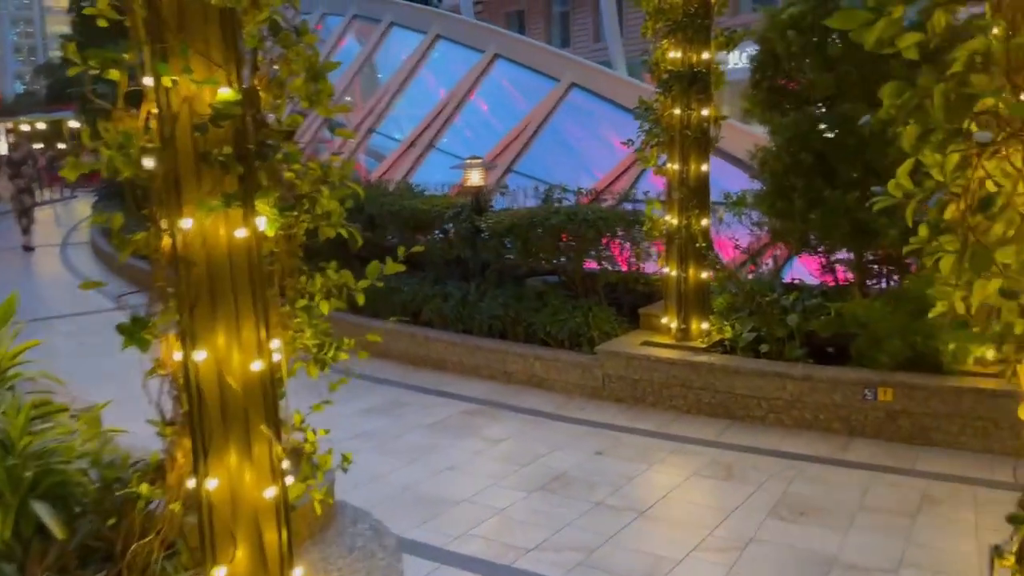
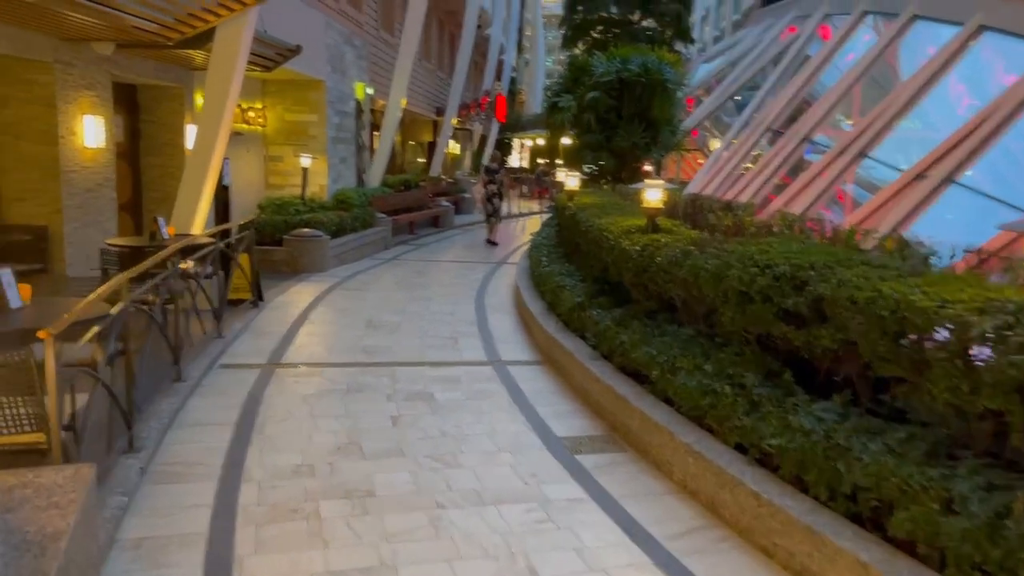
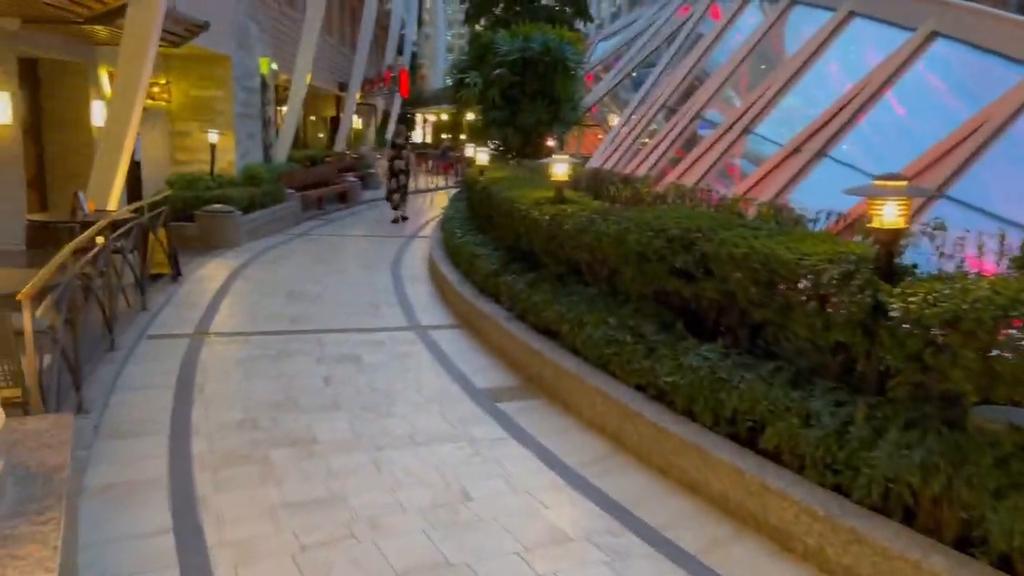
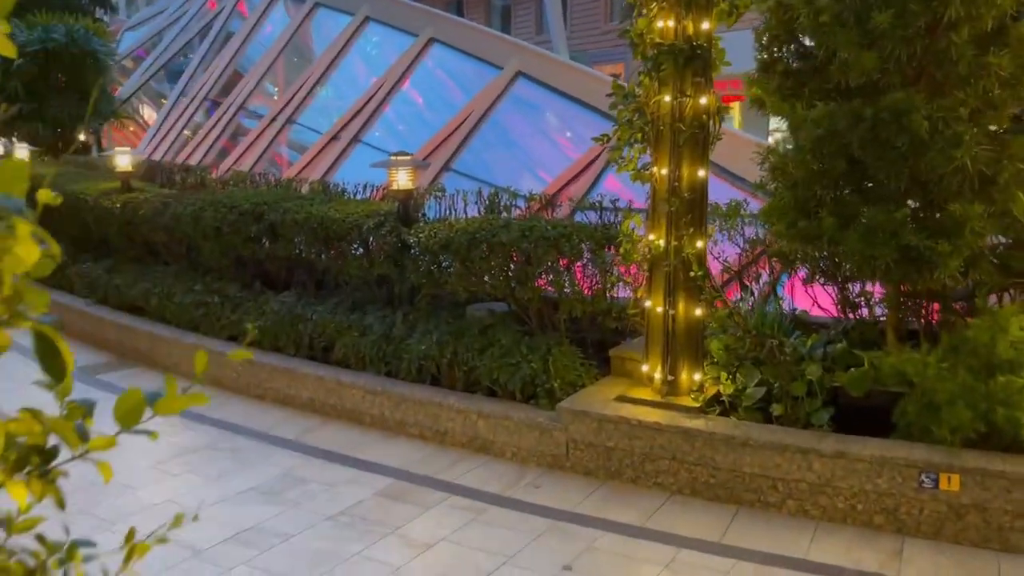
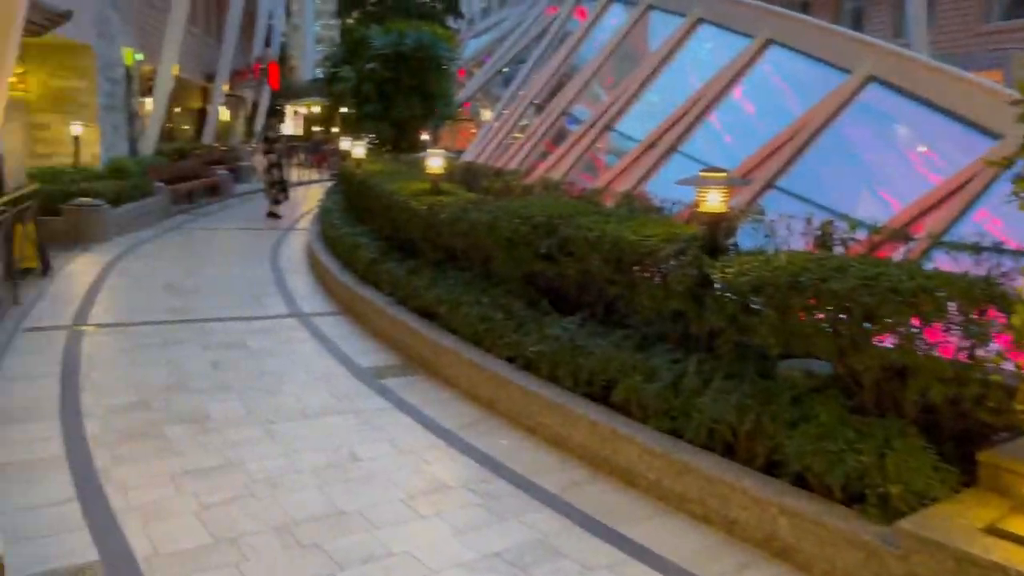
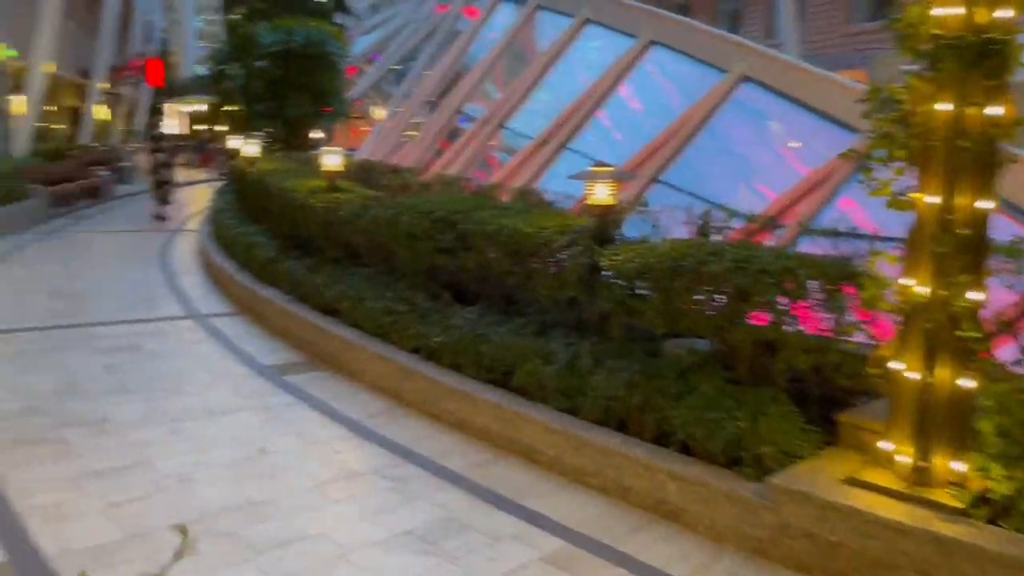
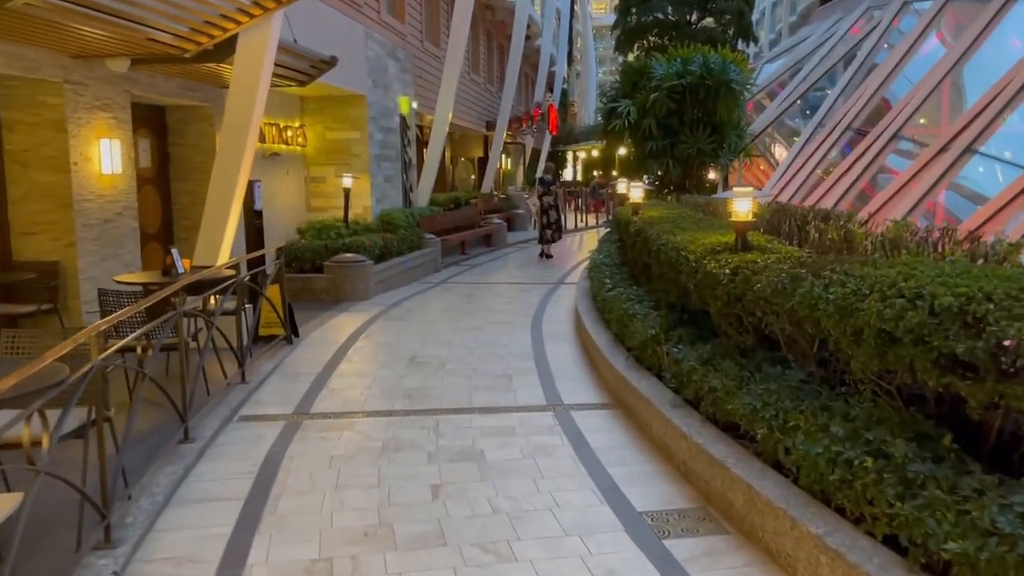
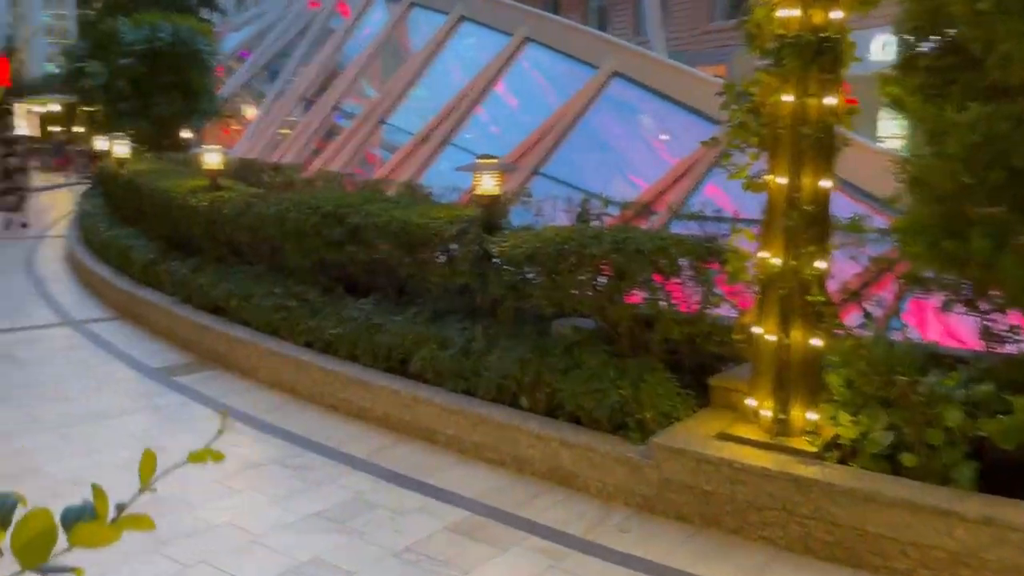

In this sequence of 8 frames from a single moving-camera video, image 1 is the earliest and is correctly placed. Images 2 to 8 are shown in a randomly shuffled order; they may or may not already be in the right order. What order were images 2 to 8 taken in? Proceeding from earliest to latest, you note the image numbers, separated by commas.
4, 8, 6, 5, 3, 2, 7
